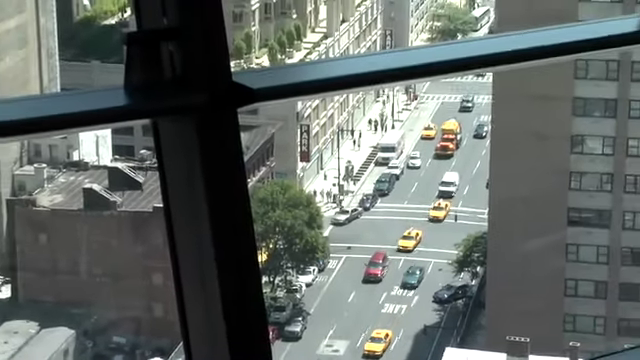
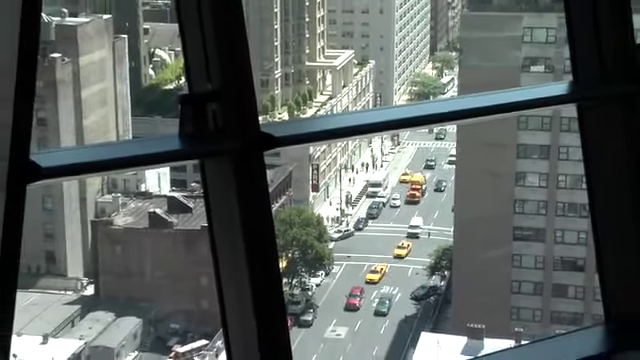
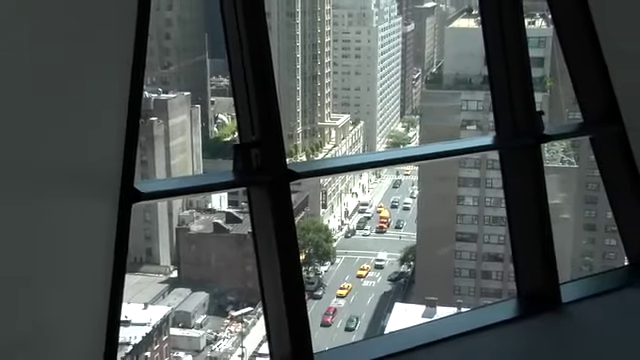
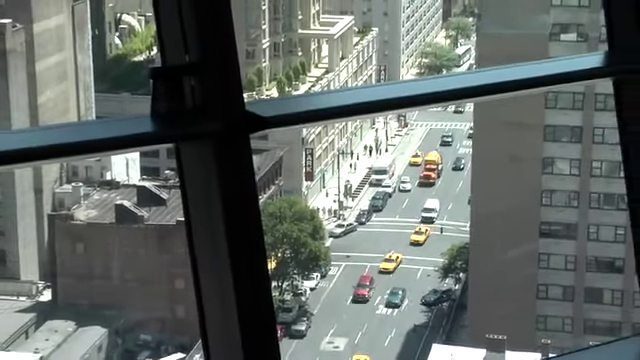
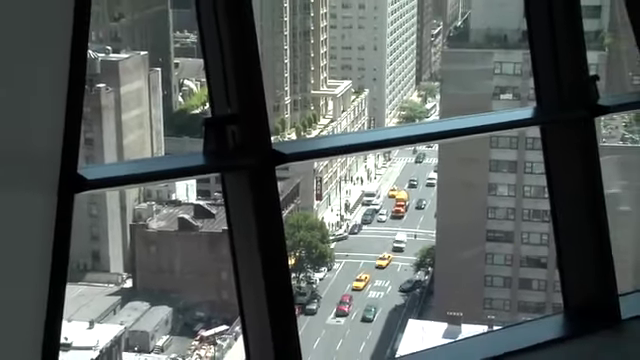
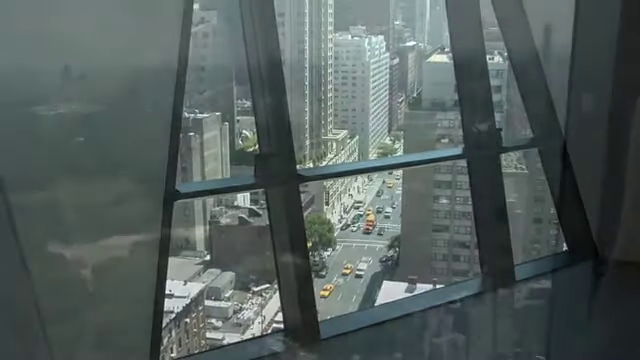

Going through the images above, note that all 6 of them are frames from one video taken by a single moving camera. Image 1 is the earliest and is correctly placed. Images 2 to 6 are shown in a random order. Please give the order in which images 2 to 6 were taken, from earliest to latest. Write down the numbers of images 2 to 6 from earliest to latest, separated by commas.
4, 2, 5, 3, 6
